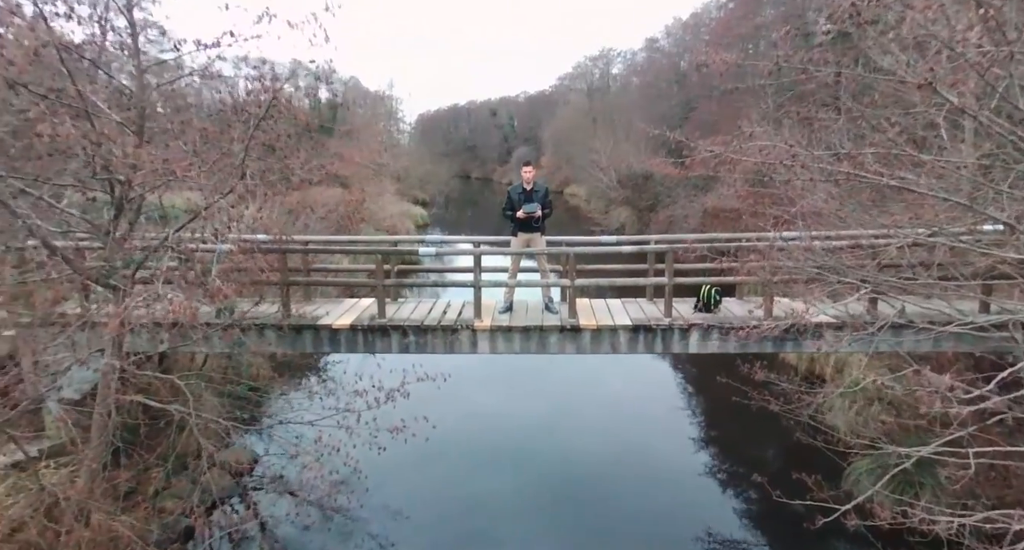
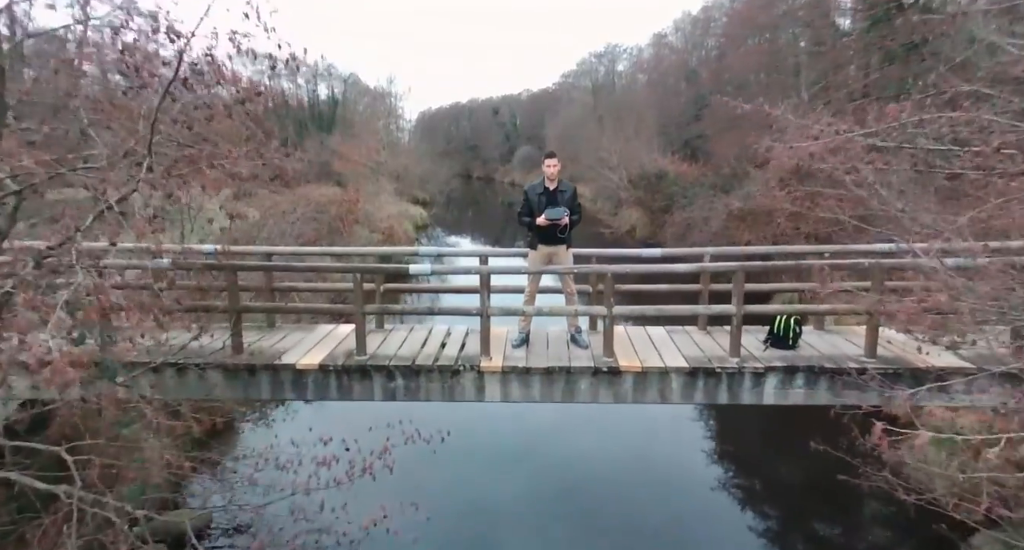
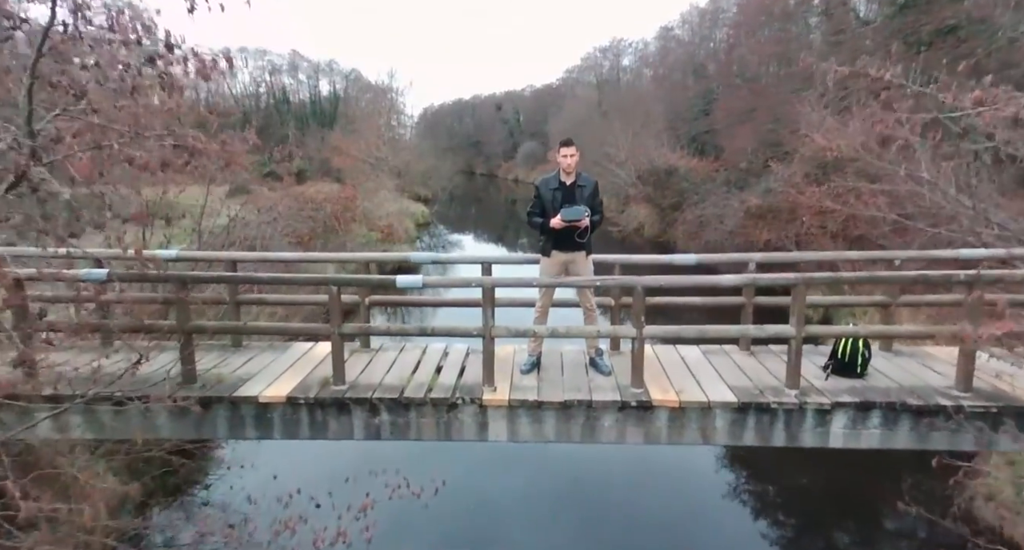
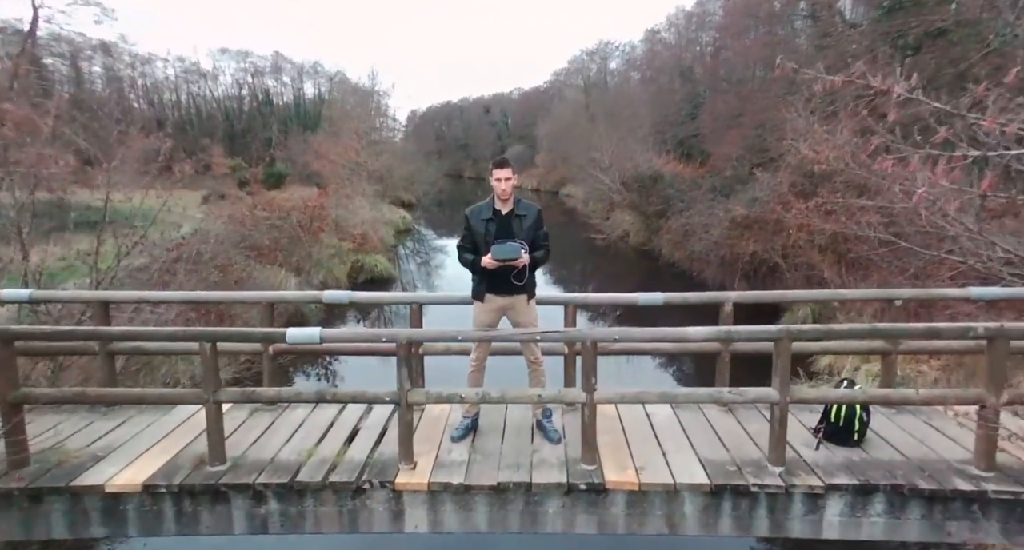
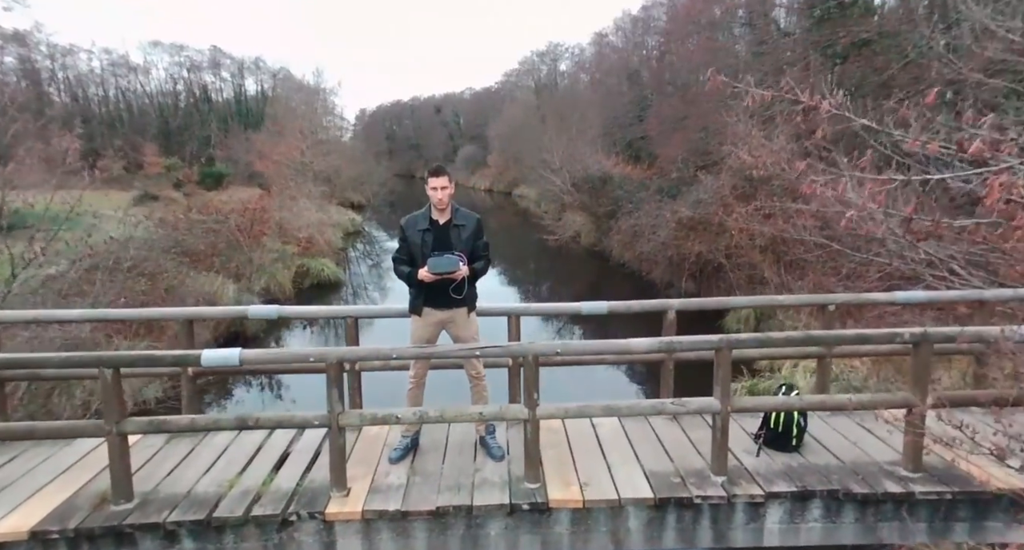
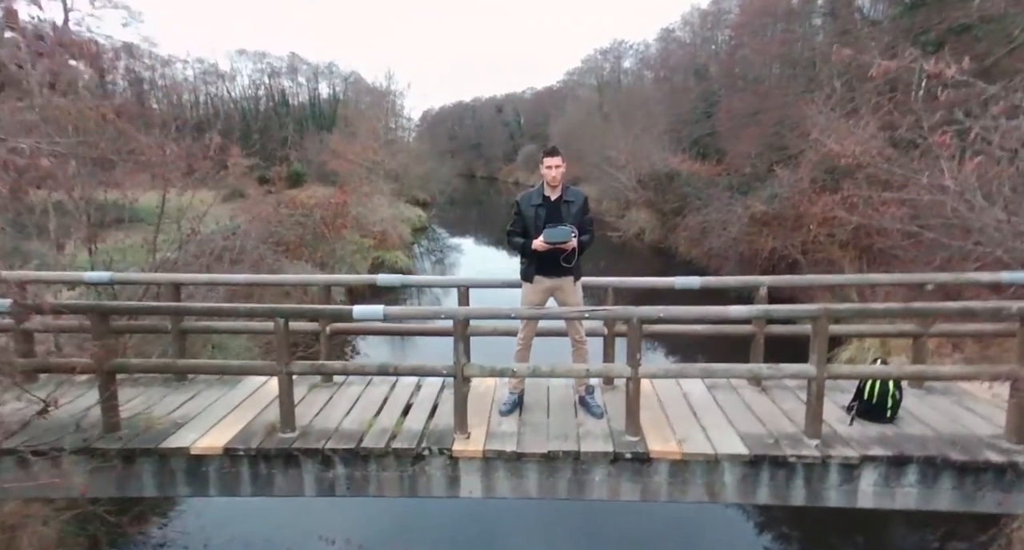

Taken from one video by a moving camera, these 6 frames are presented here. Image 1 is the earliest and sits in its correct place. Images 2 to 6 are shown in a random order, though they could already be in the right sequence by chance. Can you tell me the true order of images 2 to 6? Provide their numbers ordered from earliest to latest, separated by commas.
2, 3, 6, 4, 5
